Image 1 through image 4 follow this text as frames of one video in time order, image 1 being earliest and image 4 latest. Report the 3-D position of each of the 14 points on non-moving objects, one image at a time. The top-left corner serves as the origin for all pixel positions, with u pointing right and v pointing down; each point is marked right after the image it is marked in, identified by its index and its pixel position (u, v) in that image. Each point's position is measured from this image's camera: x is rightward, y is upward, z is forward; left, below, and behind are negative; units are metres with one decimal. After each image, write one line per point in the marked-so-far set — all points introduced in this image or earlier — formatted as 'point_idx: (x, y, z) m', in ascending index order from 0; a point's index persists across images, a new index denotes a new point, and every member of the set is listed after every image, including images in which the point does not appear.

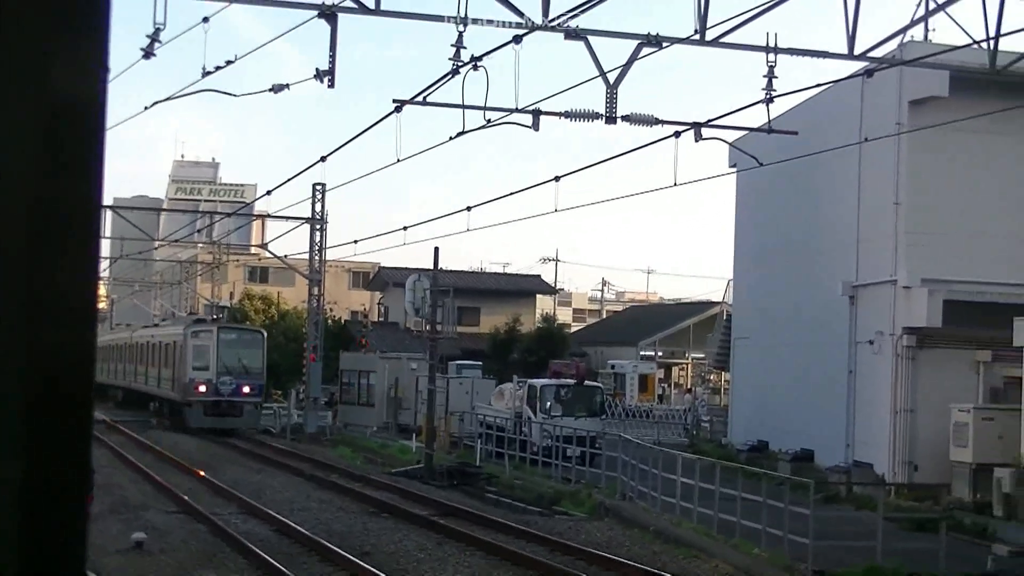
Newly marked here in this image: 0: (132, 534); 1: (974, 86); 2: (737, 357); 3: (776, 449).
0: (-4.8, -3.1, +11.7) m
1: (+6.3, +2.8, +12.9) m
2: (+3.9, -1.3, +17.0) m
3: (+4.3, -2.6, +15.4) m
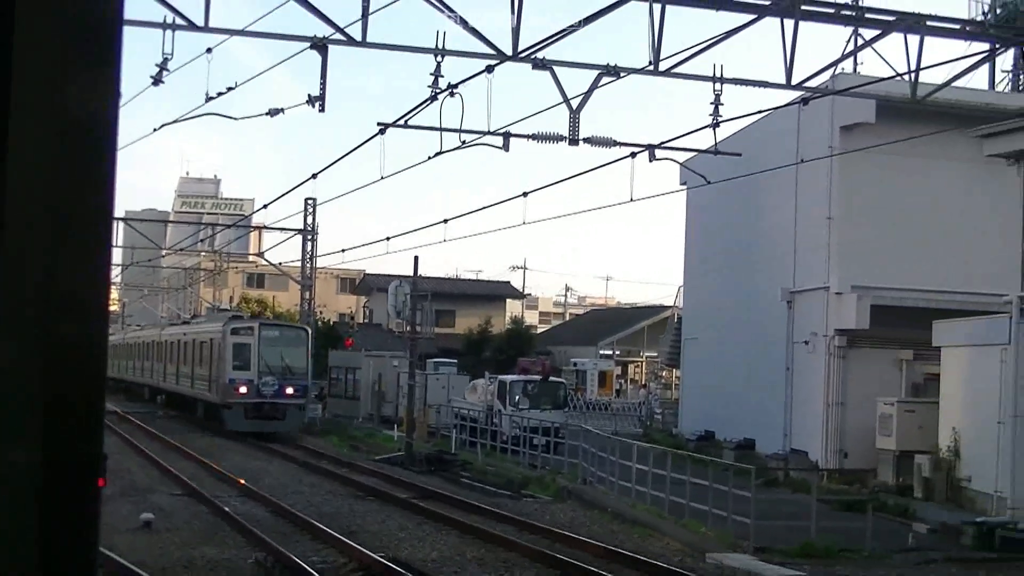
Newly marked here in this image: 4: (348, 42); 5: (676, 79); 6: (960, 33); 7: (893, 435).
0: (-5.2, -3.2, +13.1) m
1: (+5.9, +2.7, +14.4) m
2: (+3.5, -1.4, +18.4) m
3: (+3.8, -2.7, +16.8) m
4: (-2.4, +3.6, +13.7) m
5: (+2.4, +3.1, +13.9) m
6: (+6.5, +3.7, +13.4) m
7: (+5.6, -2.1, +13.7) m
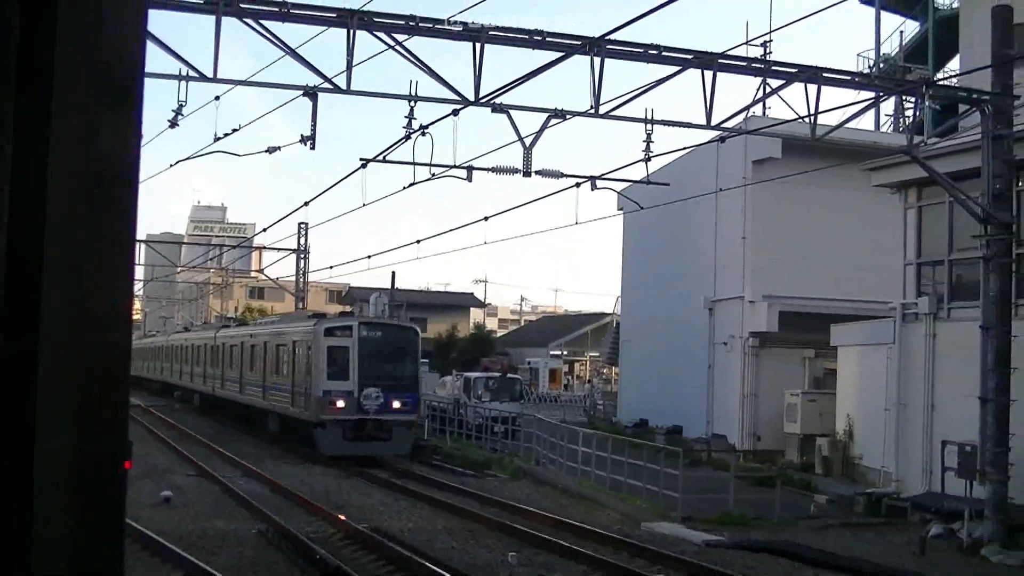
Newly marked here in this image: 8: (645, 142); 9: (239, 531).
0: (-5.8, -3.4, +15.5) m
1: (+5.2, +2.5, +17.0) m
2: (+2.8, -1.6, +21.0) m
3: (+3.1, -2.9, +19.4) m
4: (-3.1, +3.4, +16.2) m
5: (+1.8, +2.9, +16.5) m
6: (+5.8, +3.5, +16.0) m
7: (+4.9, -2.3, +16.3) m
8: (+1.6, +1.7, +10.9) m
9: (-4.0, -3.6, +13.8) m
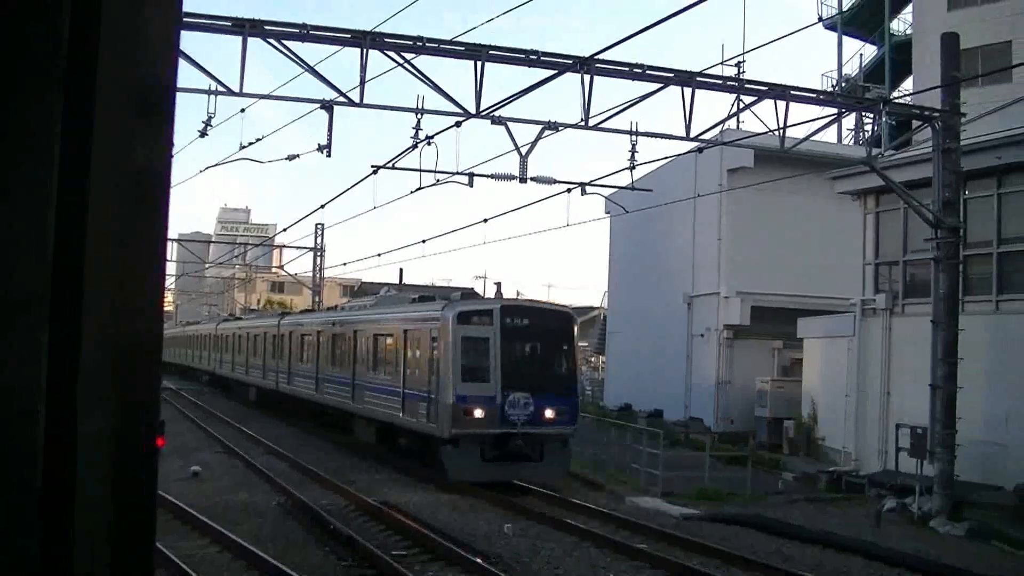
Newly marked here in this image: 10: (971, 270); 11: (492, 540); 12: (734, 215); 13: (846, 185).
0: (-5.9, -3.3, +17.2) m
1: (+5.2, +2.6, +18.7) m
2: (+2.7, -1.5, +22.7) m
3: (+3.0, -2.8, +21.1) m
4: (-3.1, +3.5, +17.9) m
5: (+1.7, +3.0, +18.2) m
6: (+5.7, +3.5, +17.7) m
7: (+4.9, -2.3, +18.0) m
8: (+1.5, +1.8, +12.6) m
9: (-4.1, -3.5, +15.5) m
10: (+7.2, +0.3, +14.6) m
11: (-0.2, -2.6, +9.5) m
12: (+4.5, +1.5, +18.7) m
13: (+6.2, +1.9, +17.4) m
